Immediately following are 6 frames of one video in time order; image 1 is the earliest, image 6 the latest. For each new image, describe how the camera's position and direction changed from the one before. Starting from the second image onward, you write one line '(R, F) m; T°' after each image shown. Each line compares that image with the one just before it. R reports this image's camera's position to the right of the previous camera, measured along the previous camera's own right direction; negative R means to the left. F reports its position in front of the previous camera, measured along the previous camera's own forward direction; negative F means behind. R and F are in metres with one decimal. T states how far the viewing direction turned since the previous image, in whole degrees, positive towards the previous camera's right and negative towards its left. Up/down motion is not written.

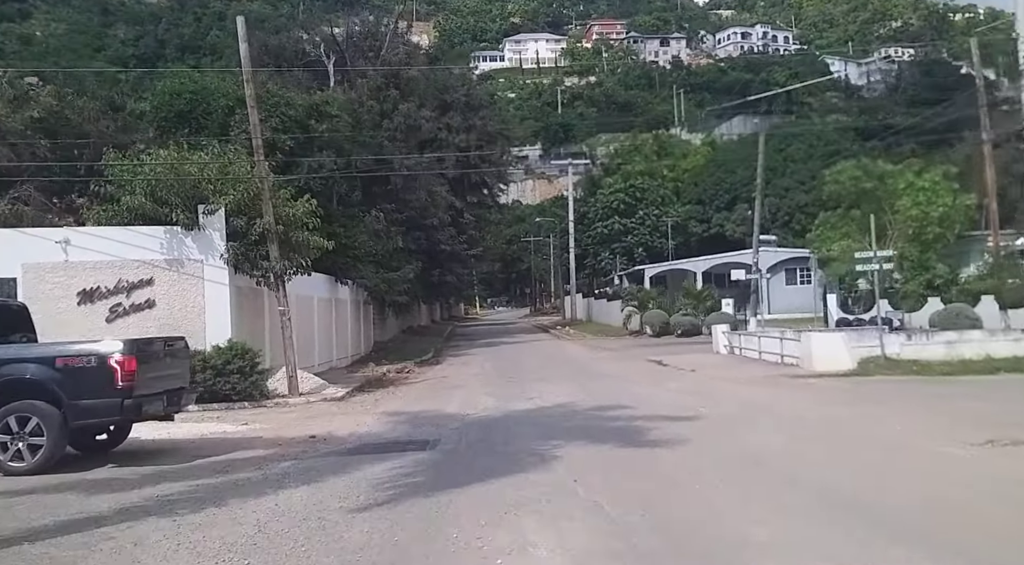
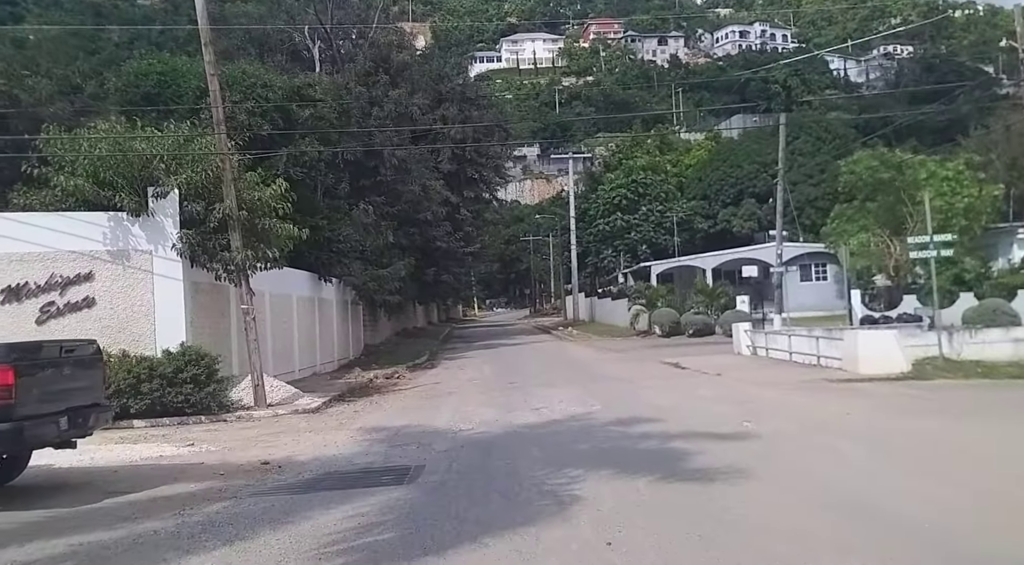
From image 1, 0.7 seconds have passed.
(0.0, +2.6) m; 0°
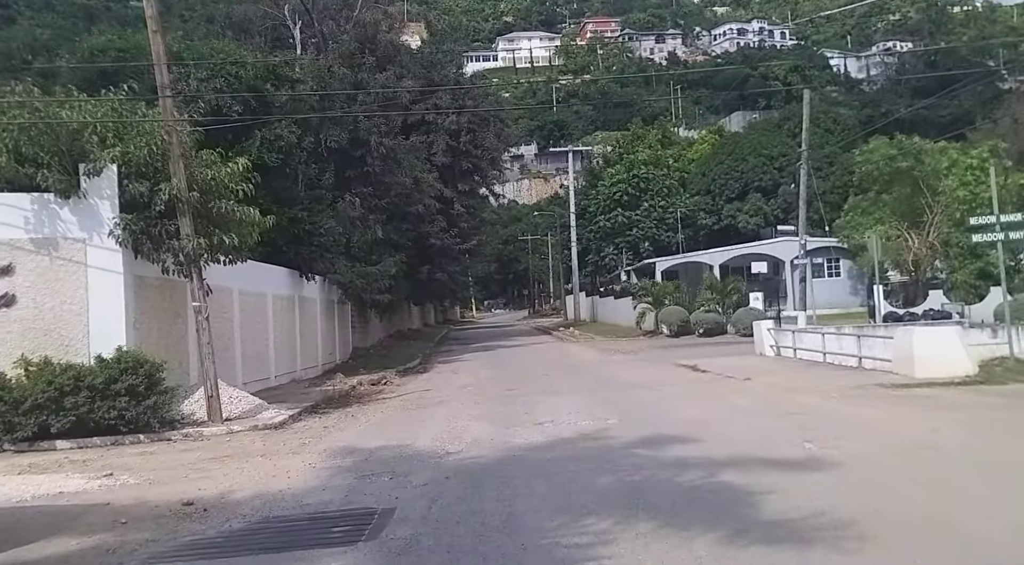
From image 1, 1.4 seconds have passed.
(0.0, +2.5) m; 0°
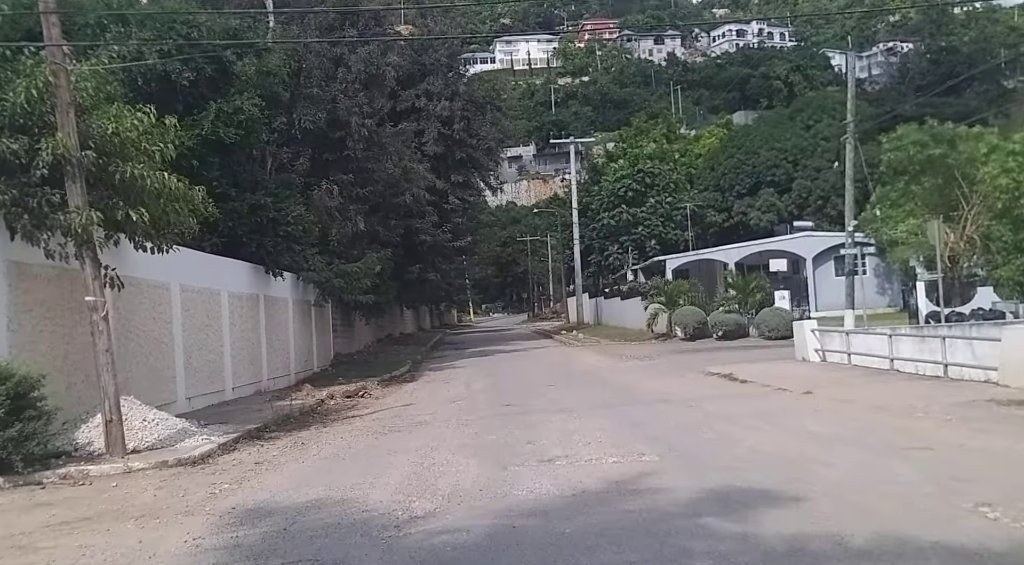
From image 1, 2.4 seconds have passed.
(0.0, +3.5) m; 0°
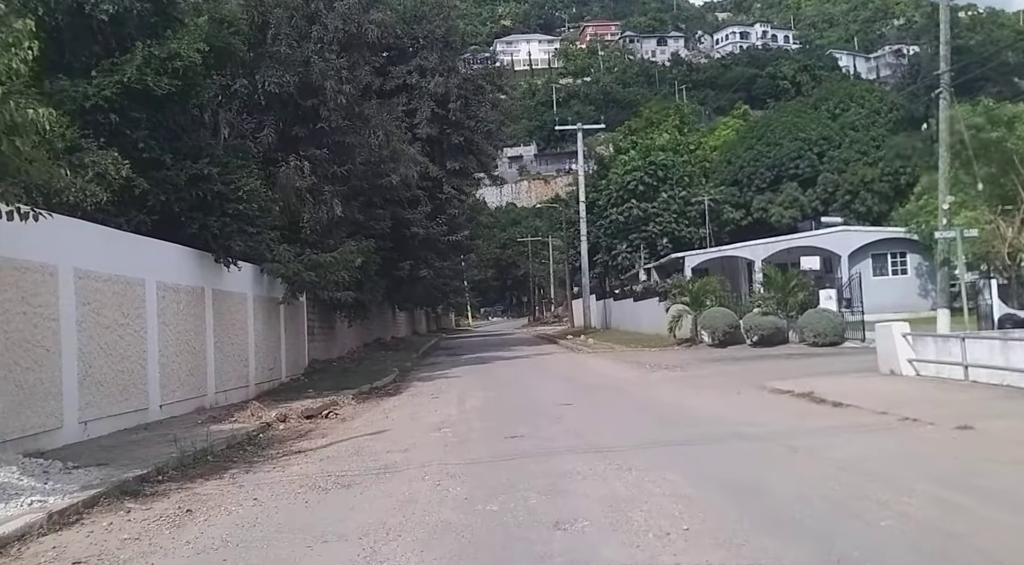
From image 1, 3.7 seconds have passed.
(-0.1, +4.4) m; 0°
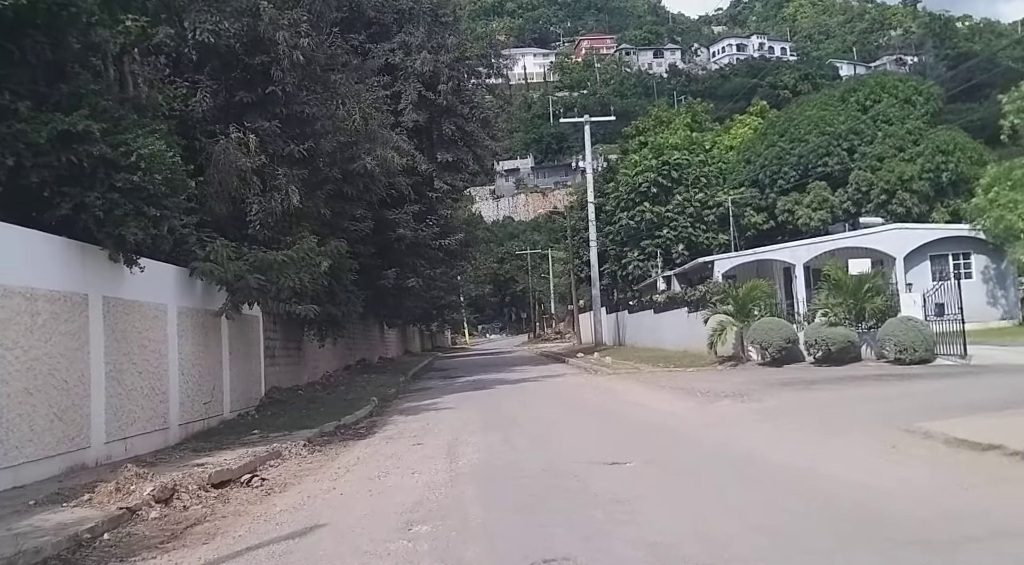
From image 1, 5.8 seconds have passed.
(-0.2, +5.5) m; 0°
